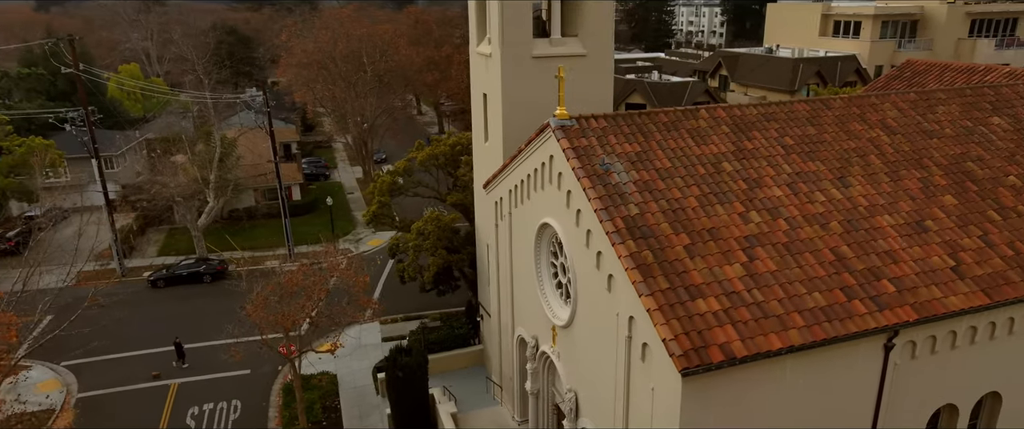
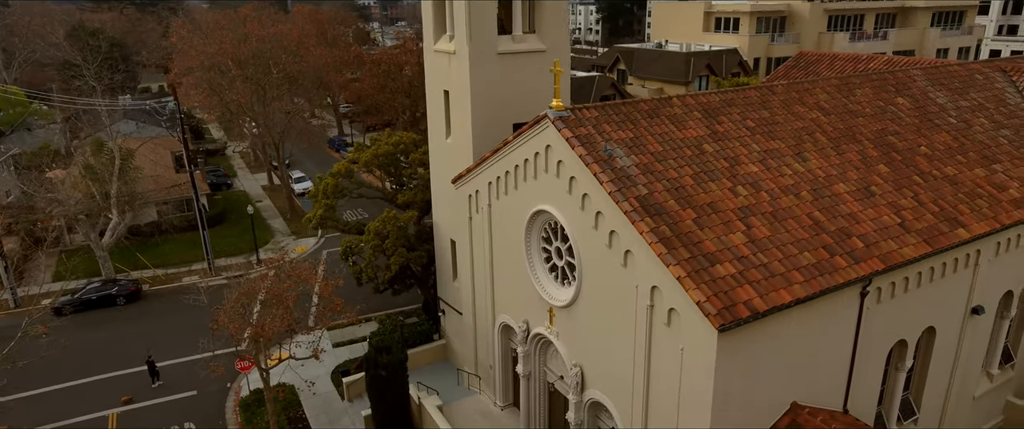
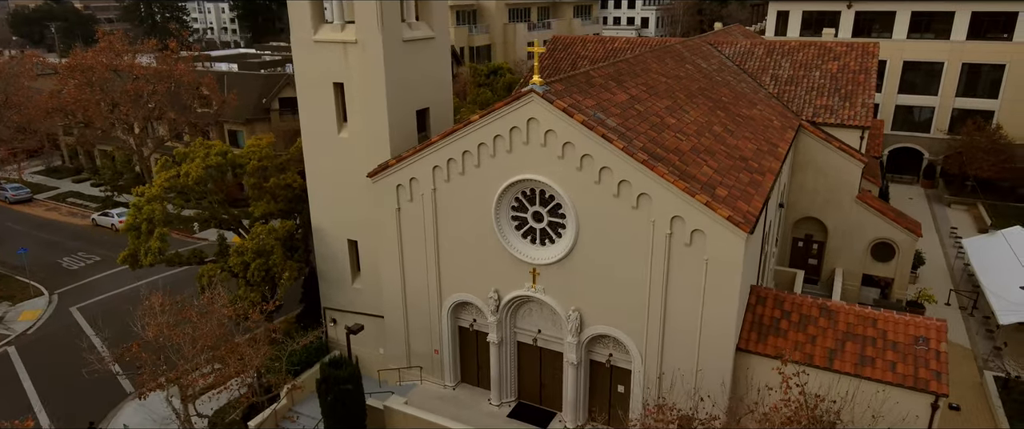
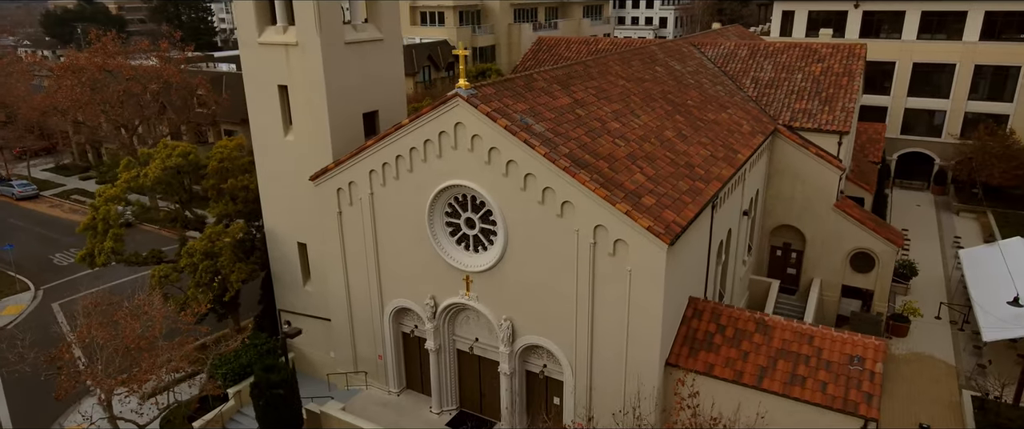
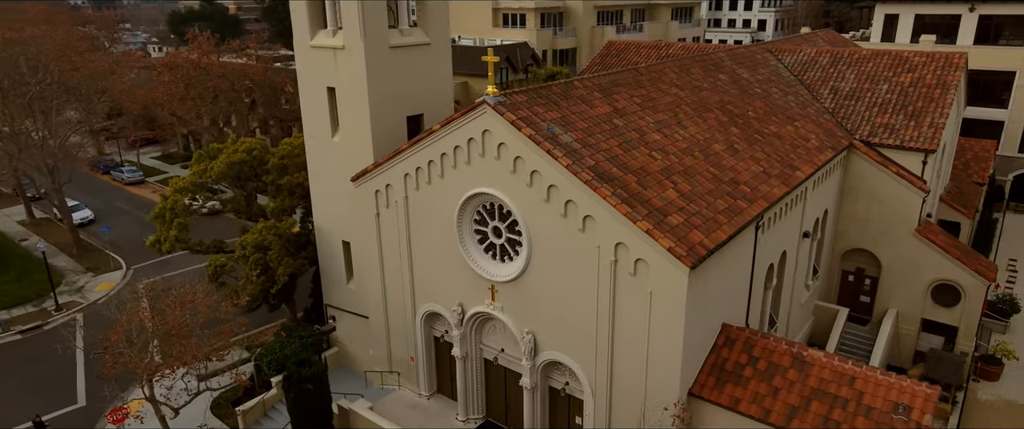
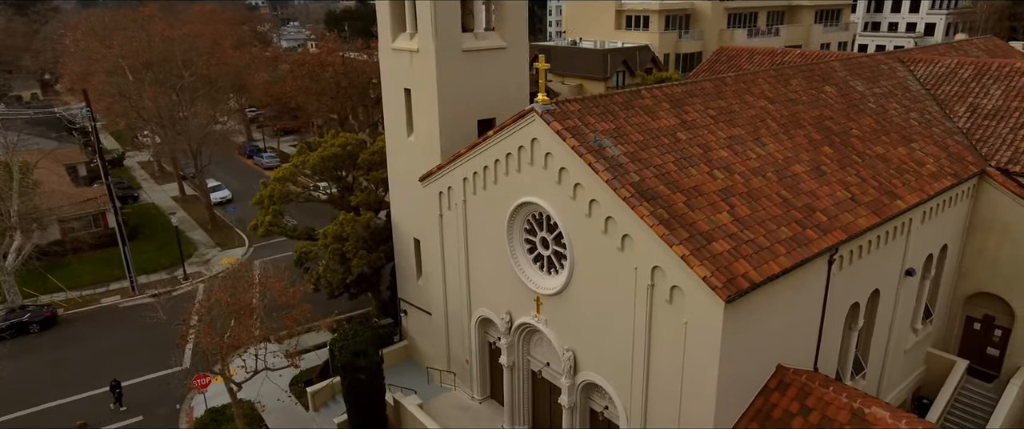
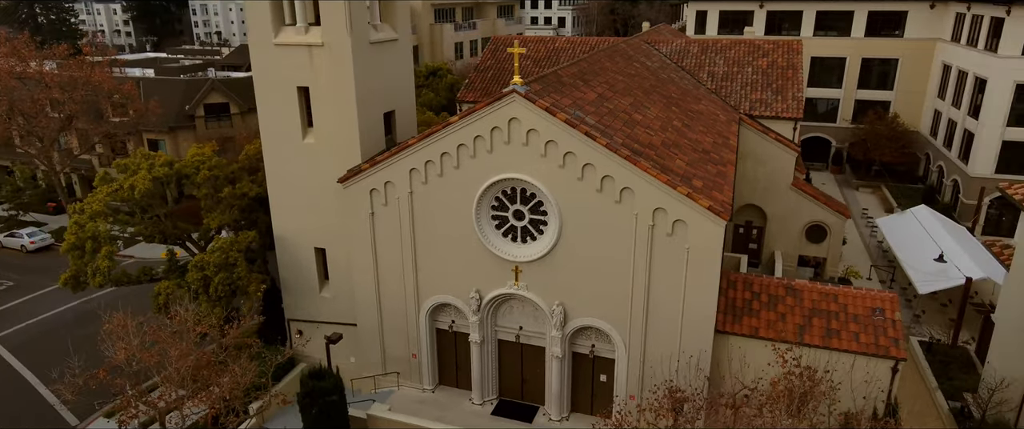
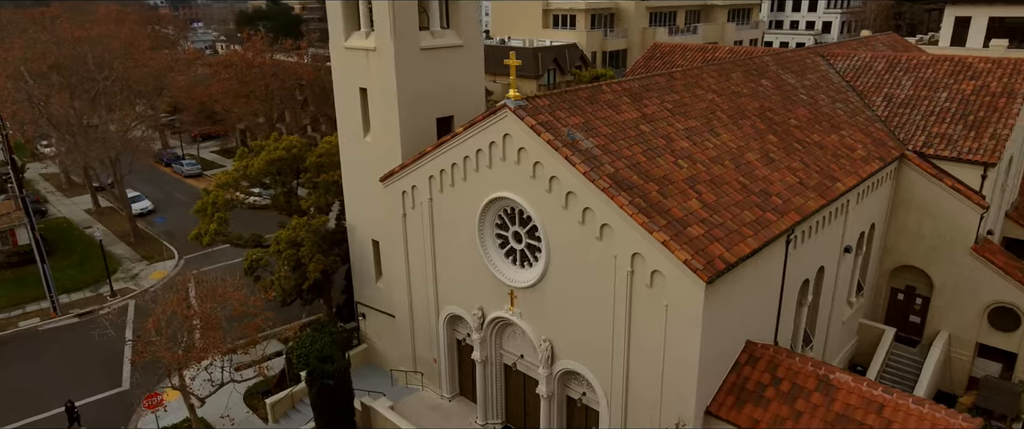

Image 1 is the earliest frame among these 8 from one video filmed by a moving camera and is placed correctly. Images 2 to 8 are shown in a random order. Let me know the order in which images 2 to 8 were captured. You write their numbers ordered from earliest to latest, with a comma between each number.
2, 6, 8, 5, 4, 3, 7
